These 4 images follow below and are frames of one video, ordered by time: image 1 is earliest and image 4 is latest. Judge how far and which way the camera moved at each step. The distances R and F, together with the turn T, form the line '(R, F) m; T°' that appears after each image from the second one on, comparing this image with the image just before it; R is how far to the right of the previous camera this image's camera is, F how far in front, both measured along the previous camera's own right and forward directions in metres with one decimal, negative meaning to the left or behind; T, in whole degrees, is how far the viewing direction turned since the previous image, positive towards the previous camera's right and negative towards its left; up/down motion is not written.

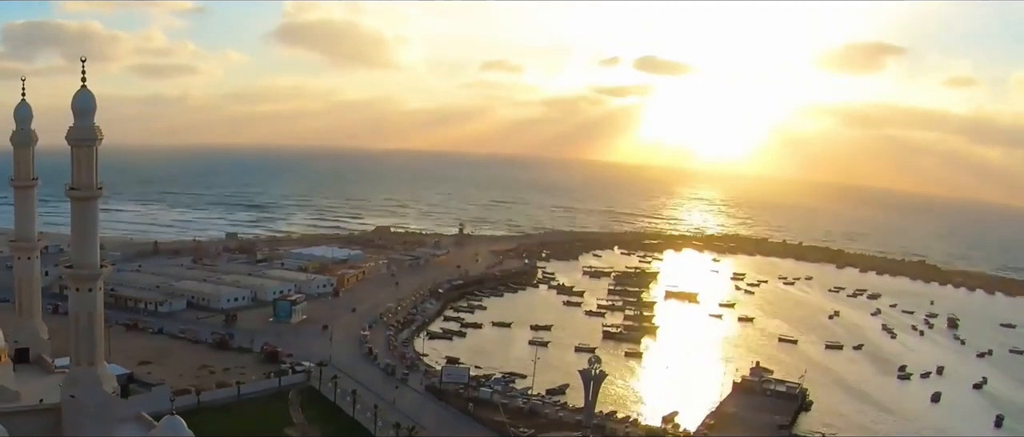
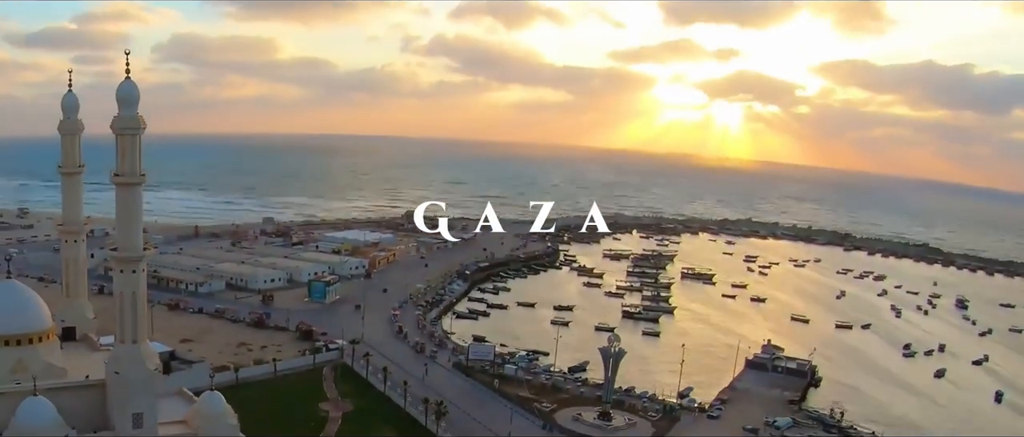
(0.0, -1.4) m; -2°
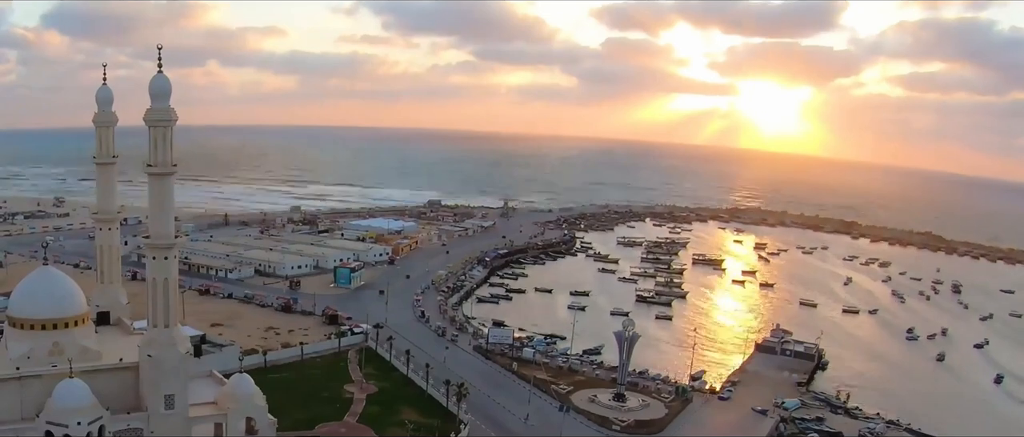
(0.0, -1.2) m; -1°
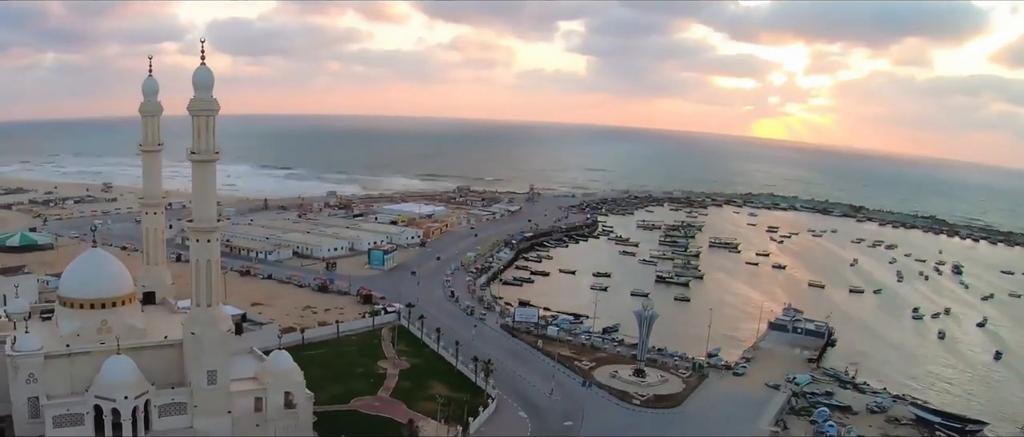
(0.0, -1.7) m; -2°
